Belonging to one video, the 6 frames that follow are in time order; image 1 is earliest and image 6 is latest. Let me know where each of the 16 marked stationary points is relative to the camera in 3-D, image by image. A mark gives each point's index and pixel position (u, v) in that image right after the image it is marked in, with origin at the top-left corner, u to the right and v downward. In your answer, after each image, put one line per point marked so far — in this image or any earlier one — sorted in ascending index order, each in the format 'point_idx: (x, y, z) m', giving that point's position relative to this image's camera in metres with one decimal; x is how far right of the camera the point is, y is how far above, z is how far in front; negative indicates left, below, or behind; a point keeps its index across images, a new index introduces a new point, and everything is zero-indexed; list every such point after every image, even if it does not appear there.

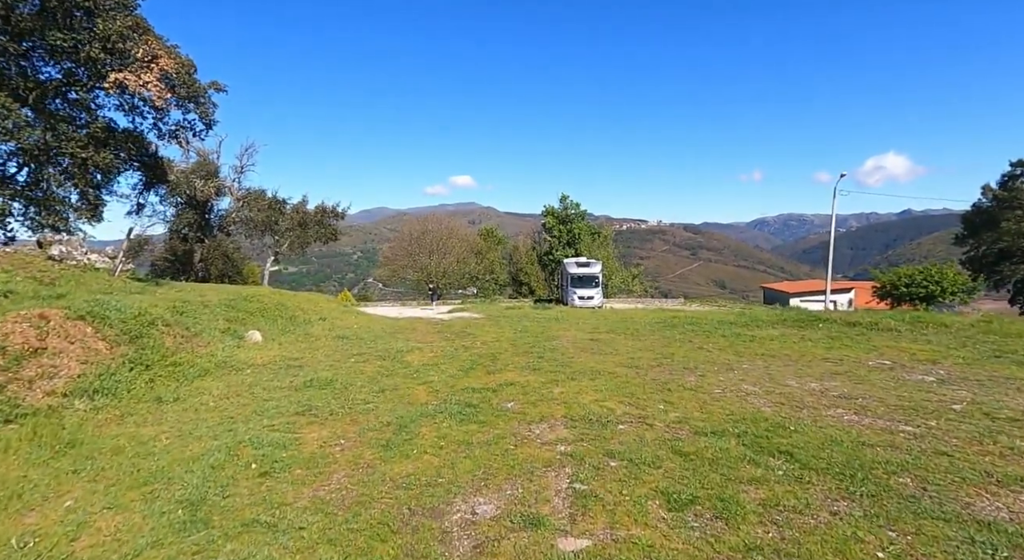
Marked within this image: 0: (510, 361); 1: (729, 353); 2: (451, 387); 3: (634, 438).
0: (-0.1, -1.8, +11.5) m
1: (+5.0, -1.7, +11.9) m
2: (-1.1, -1.9, +9.2) m
3: (+1.5, -2.0, +6.5) m
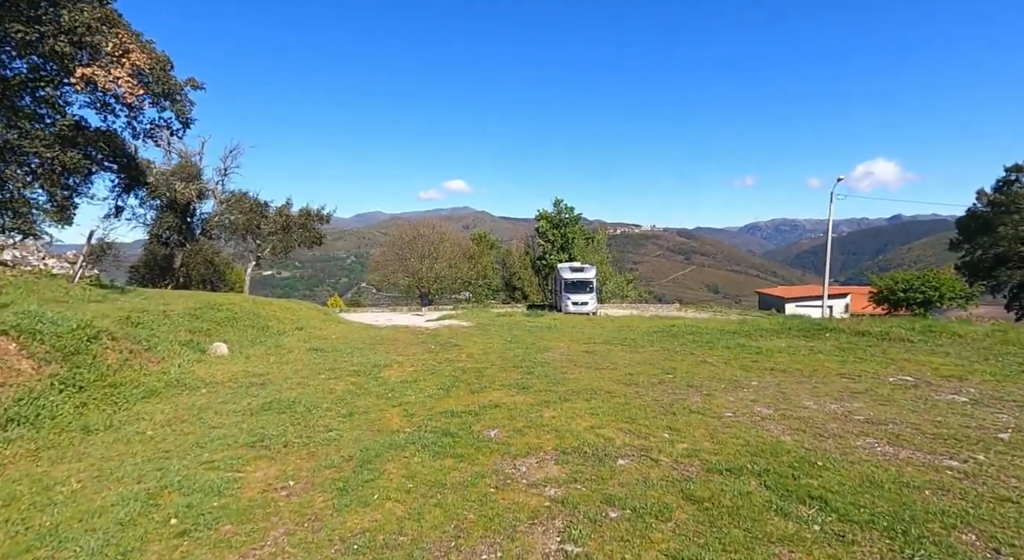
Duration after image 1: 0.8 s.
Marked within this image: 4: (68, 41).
0: (-0.3, -2.0, +10.5) m
1: (+4.8, -1.9, +10.9) m
2: (-1.3, -2.1, +8.2) m
3: (+1.3, -2.1, +5.5) m
4: (-16.3, +8.7, +18.8) m
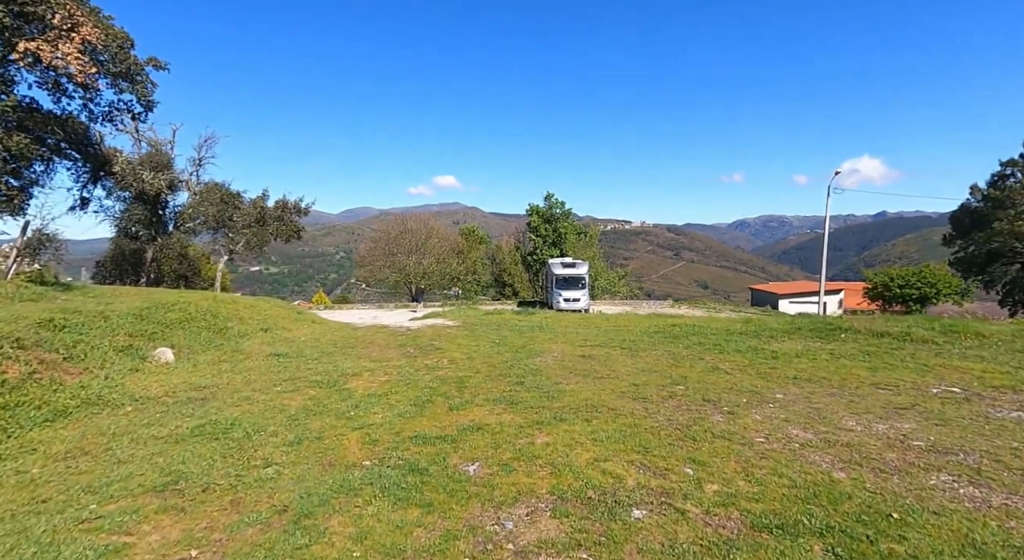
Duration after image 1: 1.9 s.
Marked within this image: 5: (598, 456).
0: (-0.6, -1.9, +9.1) m
1: (+4.5, -1.8, +9.6) m
2: (-1.5, -2.0, +6.8) m
3: (+1.2, -2.1, +4.1) m
4: (-16.6, +8.9, +17.0) m
5: (+1.0, -2.0, +5.9) m
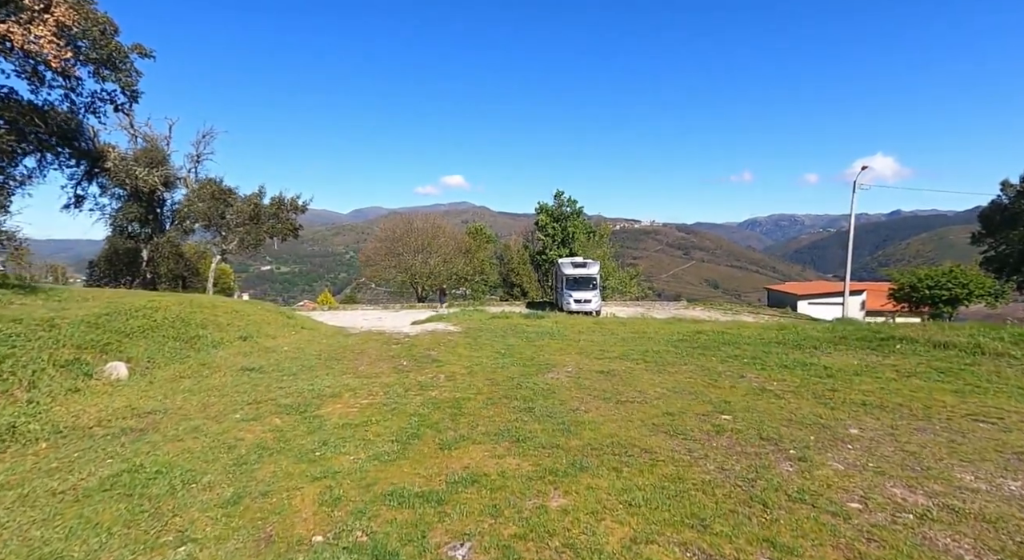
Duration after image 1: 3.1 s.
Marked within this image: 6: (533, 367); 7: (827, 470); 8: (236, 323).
0: (-0.5, -2.0, +7.4) m
1: (+4.6, -1.9, +7.9) m
2: (-1.5, -2.1, +5.2) m
3: (+1.2, -2.2, +2.5) m
4: (-16.4, +8.8, +15.6) m
5: (+1.0, -2.1, +4.2) m
6: (+0.5, -1.9, +11.1) m
7: (+3.3, -2.0, +5.4) m
8: (-7.6, -1.2, +14.0) m
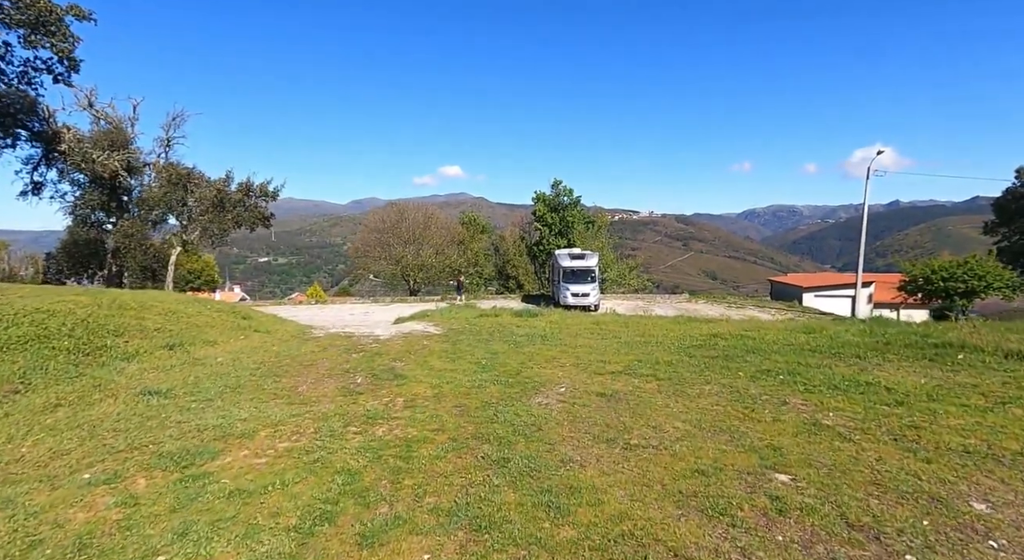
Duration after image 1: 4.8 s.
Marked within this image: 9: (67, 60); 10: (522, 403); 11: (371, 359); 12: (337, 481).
0: (-0.8, -2.0, +5.2) m
1: (+4.3, -1.9, +5.7) m
2: (-1.8, -2.2, +3.0) m
3: (+0.9, -2.3, +0.3) m
4: (-16.8, +8.9, +13.2) m
5: (+0.7, -2.1, +2.0) m
6: (+0.1, -1.8, +8.9) m
7: (+2.9, -2.0, +3.2) m
8: (-7.9, -1.1, +11.8) m
9: (-16.2, +8.0, +18.7) m
10: (+0.2, -1.9, +7.9) m
11: (-3.0, -1.7, +11.1) m
12: (-1.8, -2.0, +5.3) m
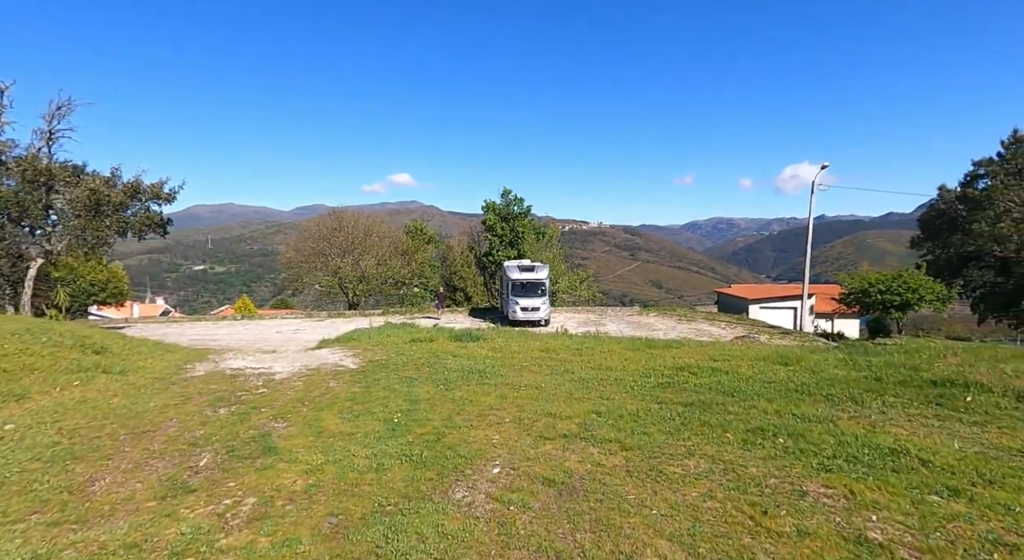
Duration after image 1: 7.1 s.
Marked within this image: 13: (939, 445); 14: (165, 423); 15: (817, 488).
0: (-1.5, -2.4, +2.6) m
1: (+3.5, -2.3, +3.5) m
2: (-2.3, -2.5, +0.3) m
3: (+0.6, -2.6, -2.2) m
4: (-18.2, +8.4, +9.2) m
5: (+0.3, -2.5, -0.5) m
6: (-1.0, -2.3, +6.3) m
7: (+2.4, -2.4, +0.9) m
8: (-9.2, -1.6, +8.4) m
9: (-18.1, +7.4, +14.7) m
10: (-0.8, -2.3, +5.4) m
11: (-4.3, -2.2, +8.2) m
12: (-2.5, -2.4, +2.5) m
13: (+5.7, -2.1, +6.8) m
14: (-5.3, -2.2, +7.9) m
15: (+3.3, -2.2, +5.5) m
